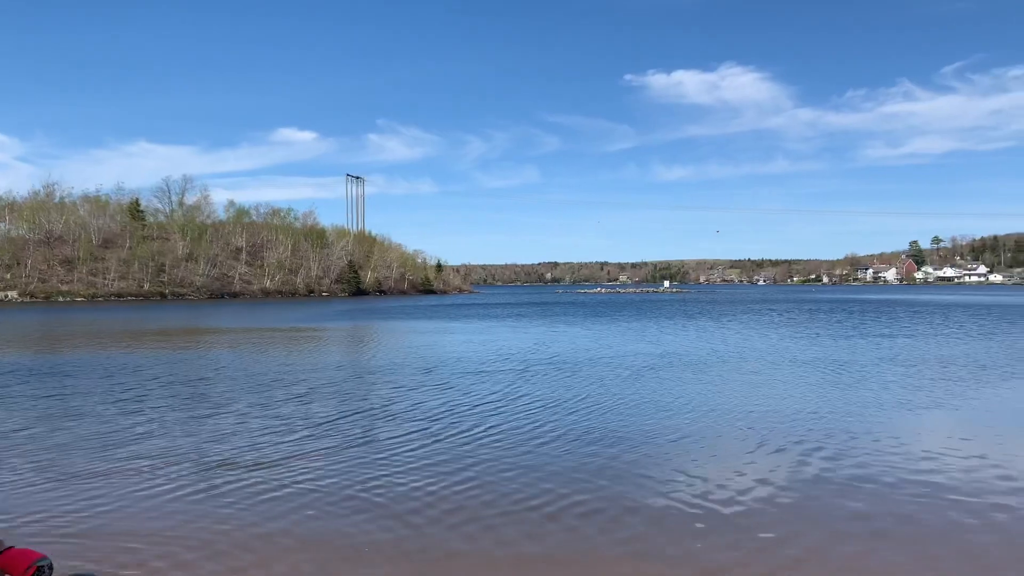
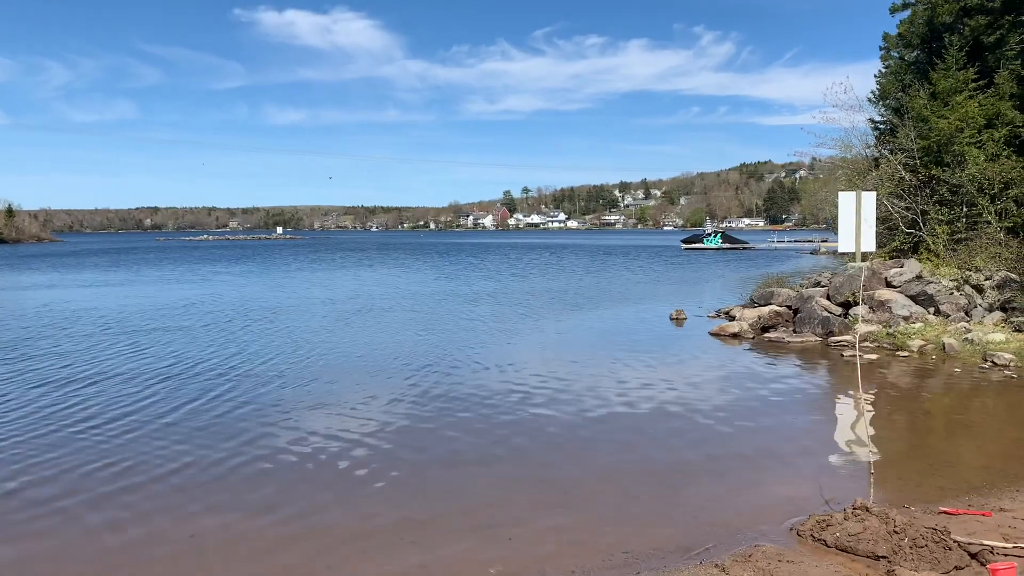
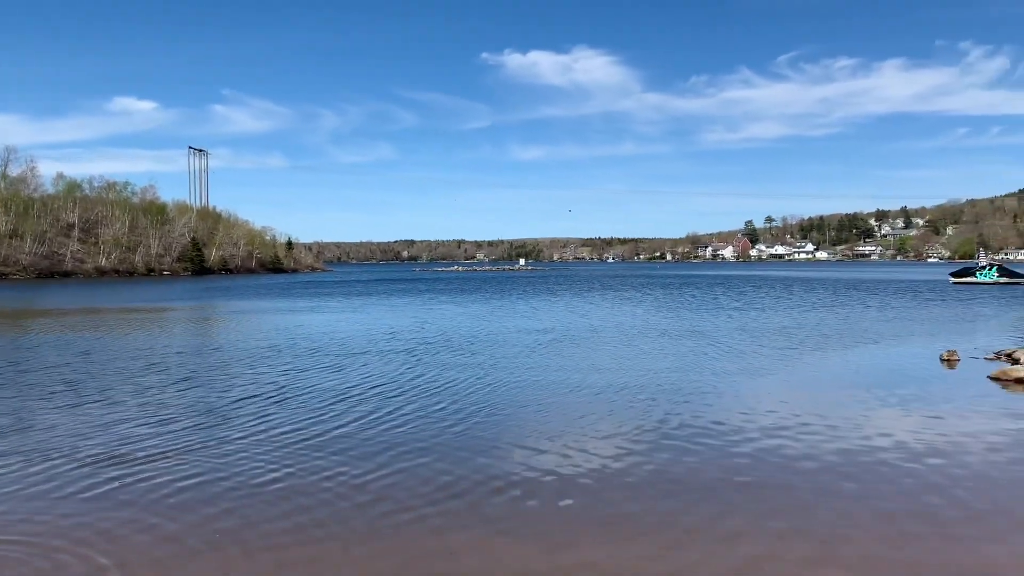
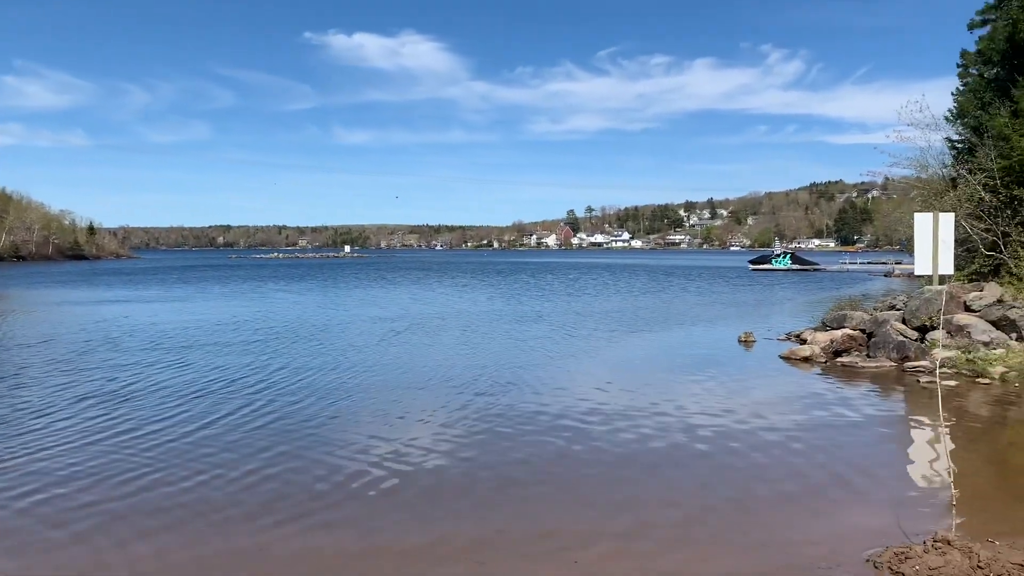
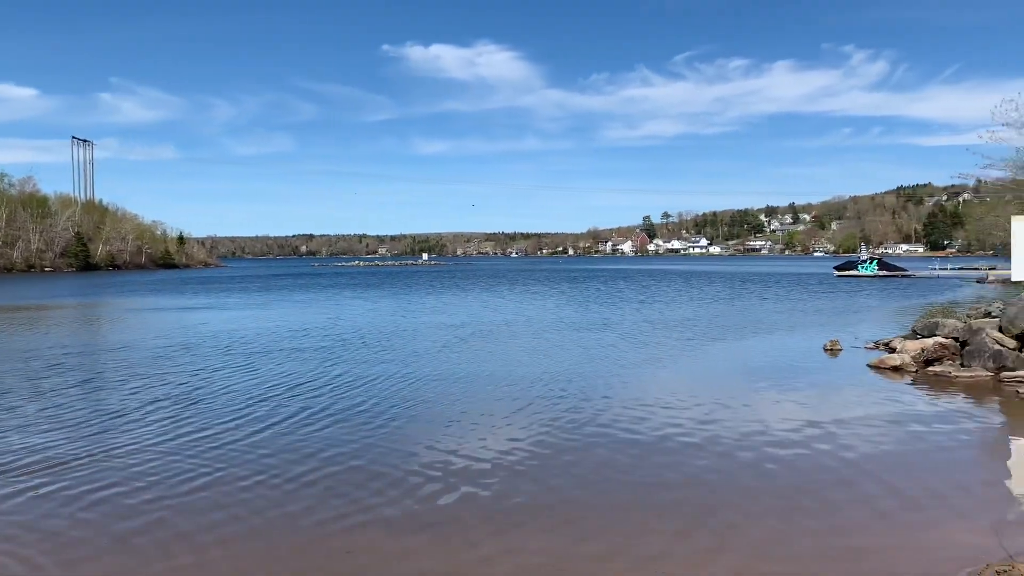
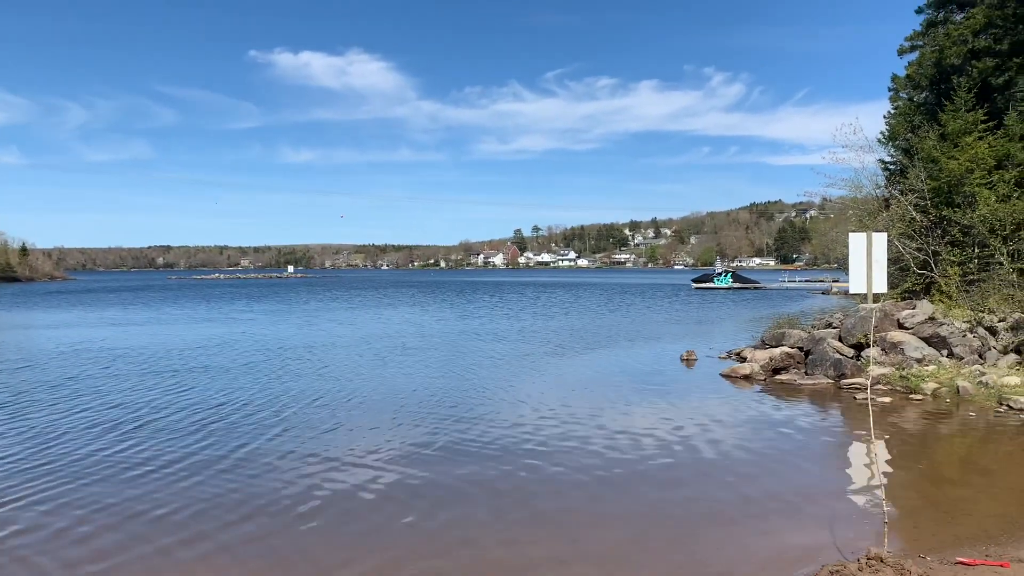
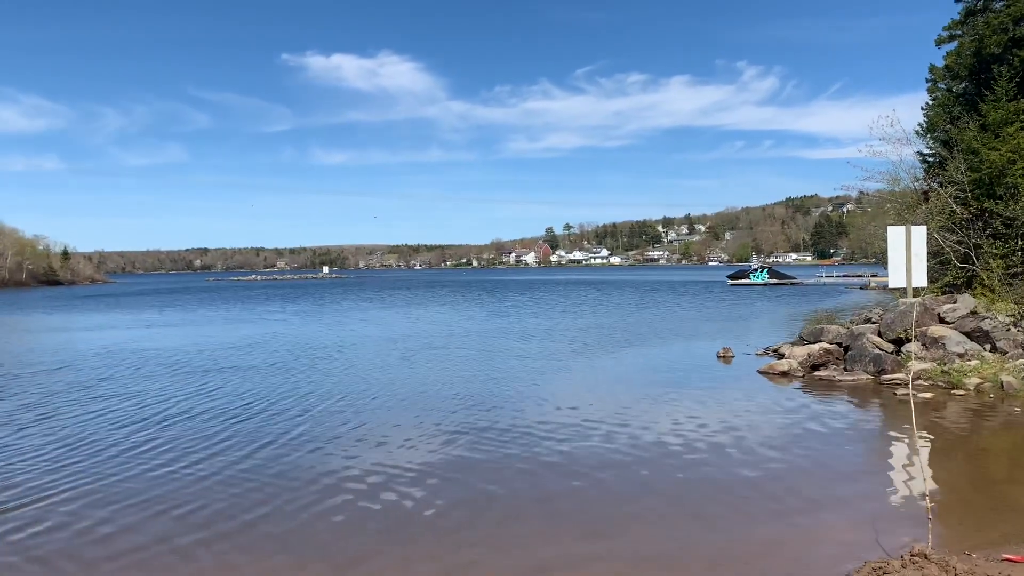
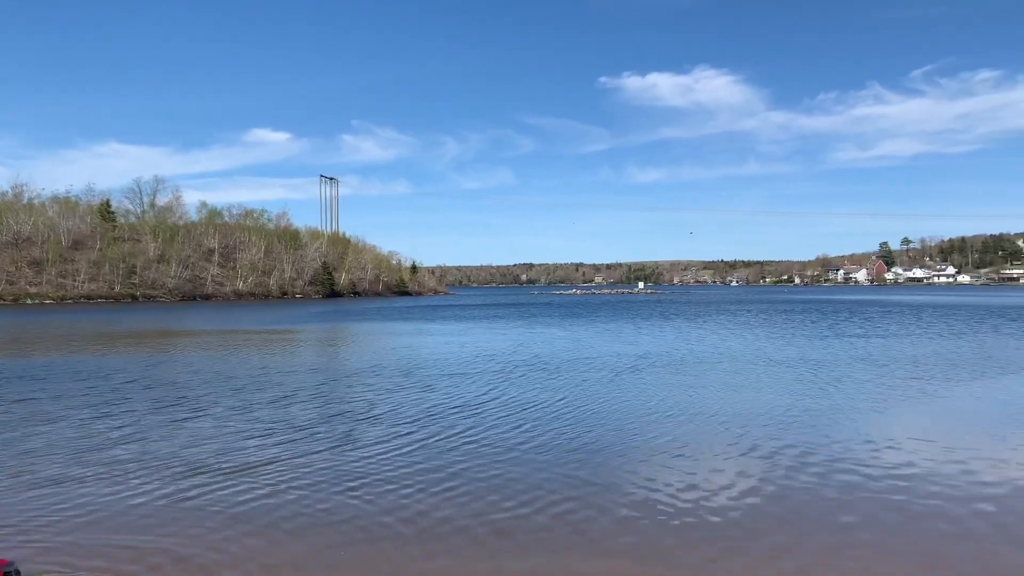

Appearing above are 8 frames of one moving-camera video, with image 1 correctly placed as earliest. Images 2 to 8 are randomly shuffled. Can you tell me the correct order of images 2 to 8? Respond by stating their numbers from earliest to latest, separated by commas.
8, 3, 5, 4, 2, 7, 6
